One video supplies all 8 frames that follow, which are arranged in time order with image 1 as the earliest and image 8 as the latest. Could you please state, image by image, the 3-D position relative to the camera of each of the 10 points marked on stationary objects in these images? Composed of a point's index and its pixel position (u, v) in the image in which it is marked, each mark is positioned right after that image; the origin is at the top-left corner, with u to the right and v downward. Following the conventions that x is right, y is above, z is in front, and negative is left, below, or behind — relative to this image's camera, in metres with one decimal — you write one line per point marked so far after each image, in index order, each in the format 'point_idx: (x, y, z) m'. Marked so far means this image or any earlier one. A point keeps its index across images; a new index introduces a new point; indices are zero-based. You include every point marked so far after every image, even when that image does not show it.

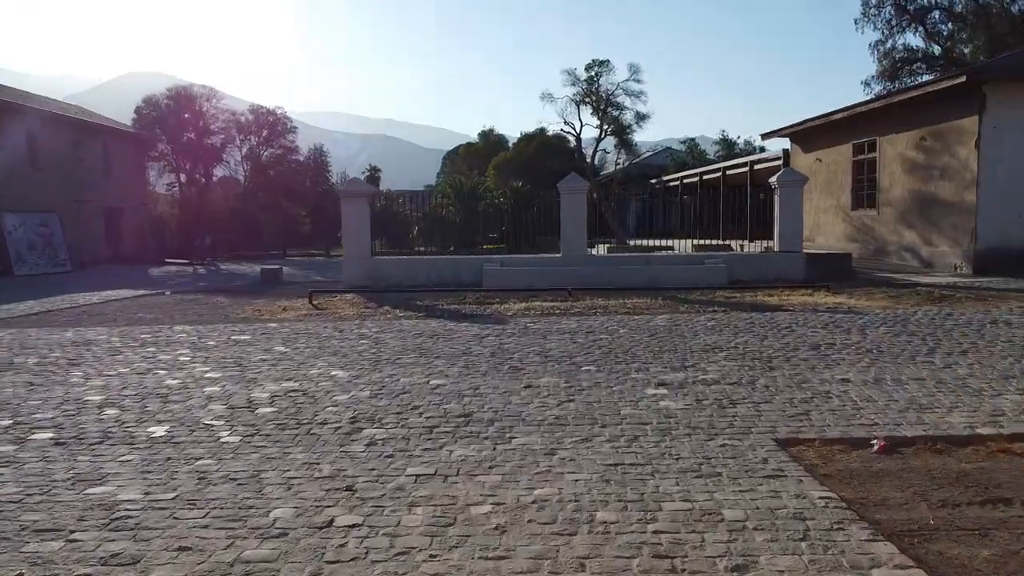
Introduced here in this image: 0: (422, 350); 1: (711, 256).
0: (-1.1, -0.8, +7.7) m
1: (+5.2, +0.8, +15.8) m
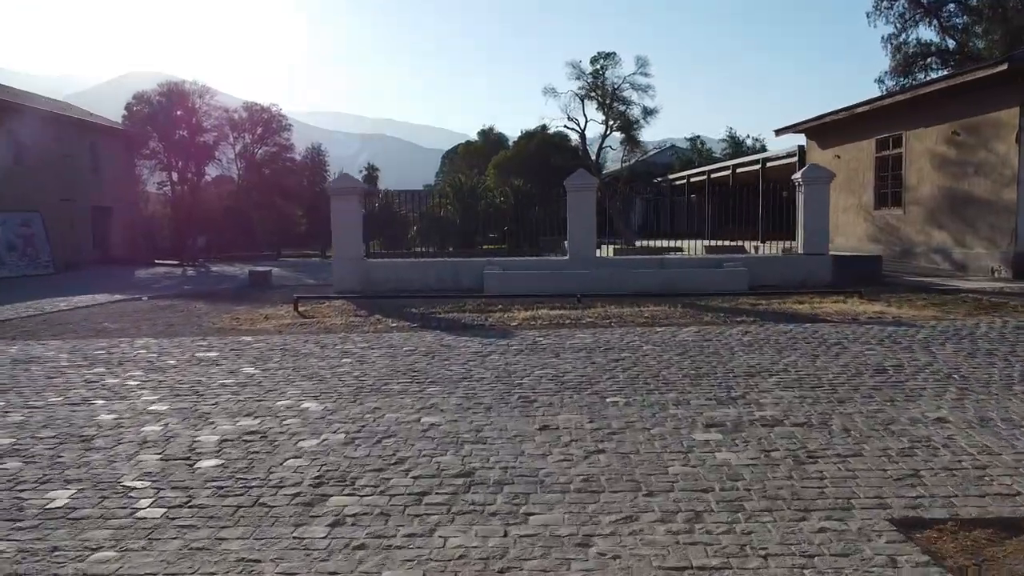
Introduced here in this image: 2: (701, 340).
0: (-1.1, -0.9, +6.5) m
1: (+5.3, +0.7, +14.7) m
2: (+2.5, -0.7, +7.8) m
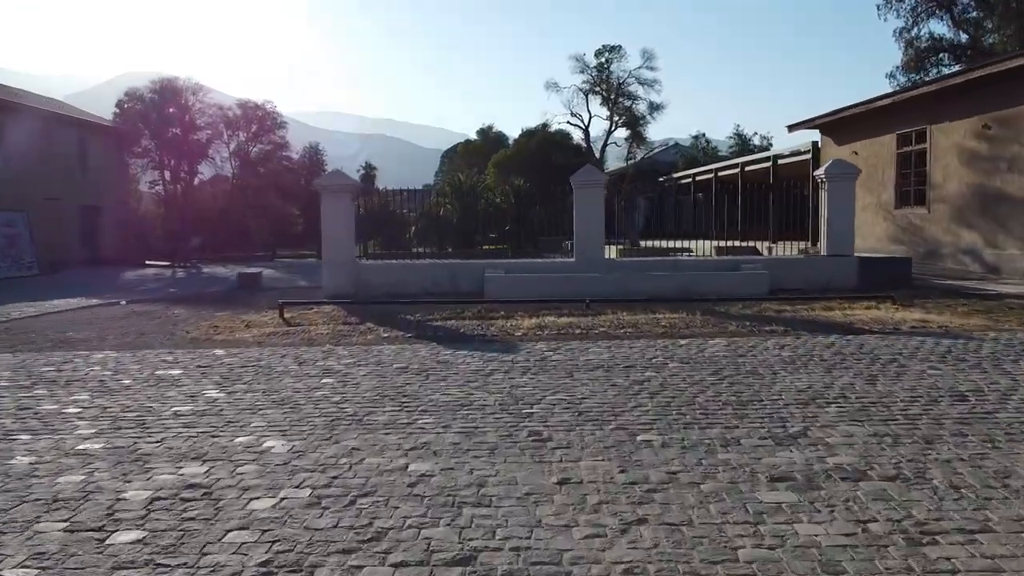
0: (-1.0, -1.0, +5.6) m
1: (+5.3, +0.6, +13.7) m
2: (+2.5, -0.8, +6.8) m
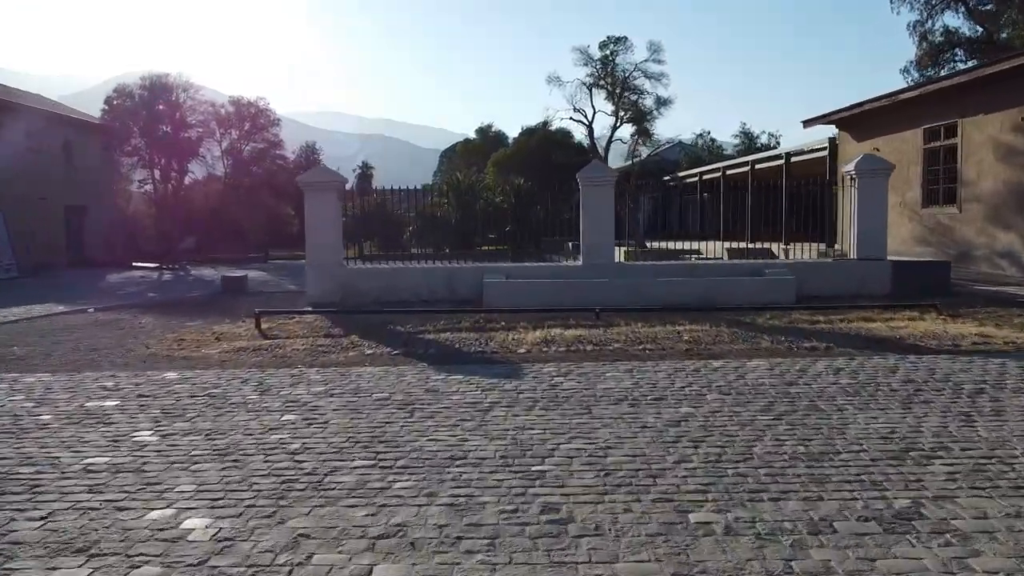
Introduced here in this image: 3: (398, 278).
0: (-1.0, -1.1, +4.4) m
1: (+5.4, +0.5, +12.5) m
2: (+2.6, -0.9, +5.6) m
3: (-2.4, +0.2, +12.8) m
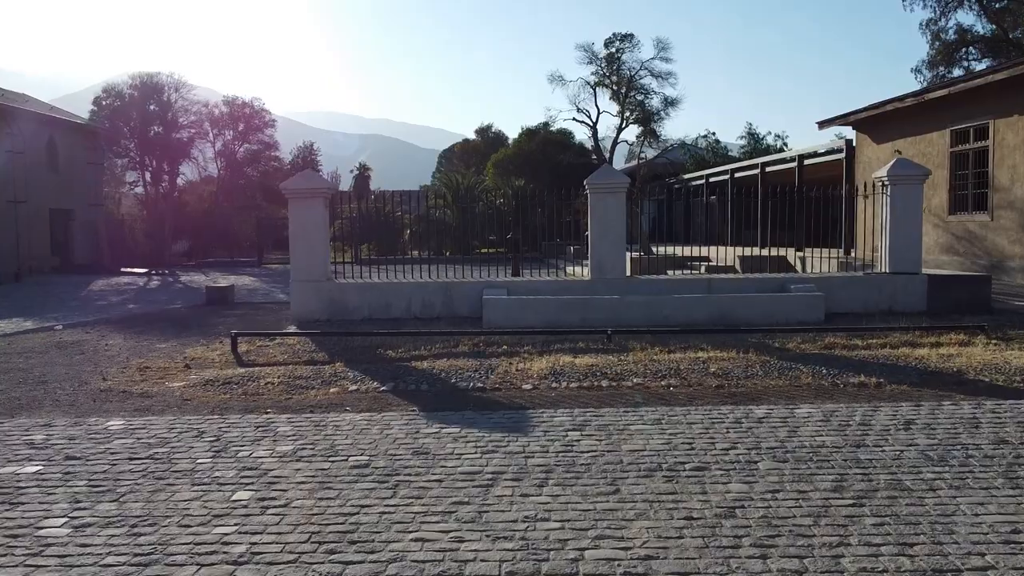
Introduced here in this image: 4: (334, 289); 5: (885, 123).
0: (-0.9, -1.5, +3.4) m
1: (+5.4, +0.2, +11.5) m
2: (+2.6, -1.2, +4.6) m
3: (-2.3, -0.1, +11.8) m
4: (-3.5, 0.0, +11.8) m
5: (+11.3, +5.0, +18.4) m
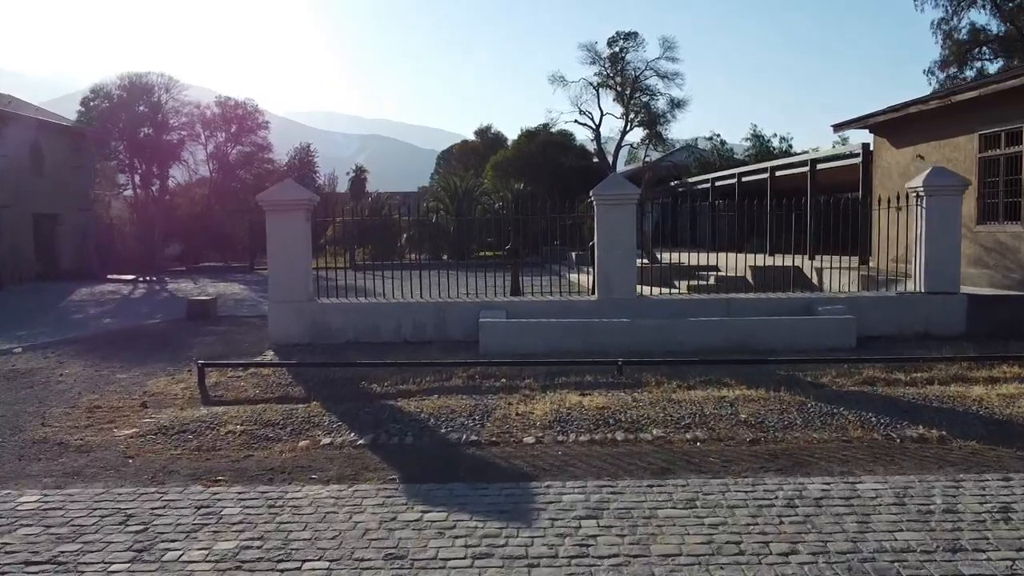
0: (-0.9, -1.8, +2.4) m
1: (+5.4, -0.2, +10.5) m
2: (+2.6, -1.6, +3.6) m
3: (-2.4, -0.5, +10.7) m
4: (-3.5, -0.4, +10.7) m
5: (+11.3, +4.6, +17.3) m
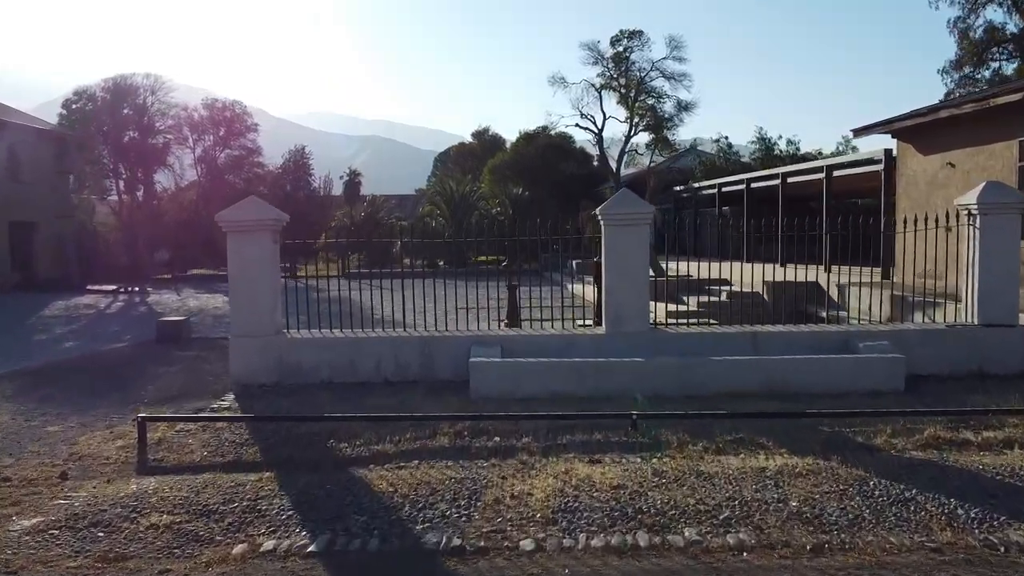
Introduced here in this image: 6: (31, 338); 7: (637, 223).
0: (-1.0, -2.3, +1.0) m
1: (+5.3, -0.7, +9.2) m
2: (+2.6, -2.1, +2.3) m
3: (-2.4, -1.0, +9.4) m
4: (-3.5, -0.9, +9.4) m
5: (+11.2, +4.2, +16.1) m
6: (-13.2, -1.4, +16.7) m
7: (+1.9, +1.0, +9.2) m
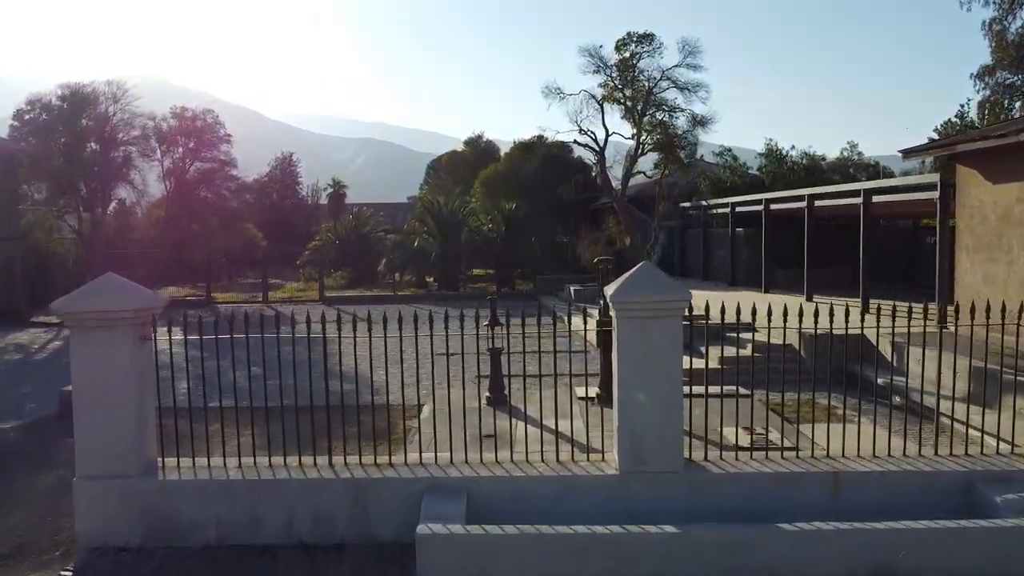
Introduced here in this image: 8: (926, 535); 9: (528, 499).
0: (-1.2, -3.6, -1.9) m
1: (+5.0, -1.9, +6.3) m
2: (+2.3, -3.3, -0.6) m
3: (-2.7, -2.2, +6.5) m
4: (-3.8, -2.2, +6.5) m
5: (+10.9, +2.9, +13.2) m
6: (-13.6, -2.7, +13.8) m
7: (+1.6, -0.3, +6.3) m
8: (+3.9, -2.3, +5.6) m
9: (+0.2, -2.2, +6.2) m
